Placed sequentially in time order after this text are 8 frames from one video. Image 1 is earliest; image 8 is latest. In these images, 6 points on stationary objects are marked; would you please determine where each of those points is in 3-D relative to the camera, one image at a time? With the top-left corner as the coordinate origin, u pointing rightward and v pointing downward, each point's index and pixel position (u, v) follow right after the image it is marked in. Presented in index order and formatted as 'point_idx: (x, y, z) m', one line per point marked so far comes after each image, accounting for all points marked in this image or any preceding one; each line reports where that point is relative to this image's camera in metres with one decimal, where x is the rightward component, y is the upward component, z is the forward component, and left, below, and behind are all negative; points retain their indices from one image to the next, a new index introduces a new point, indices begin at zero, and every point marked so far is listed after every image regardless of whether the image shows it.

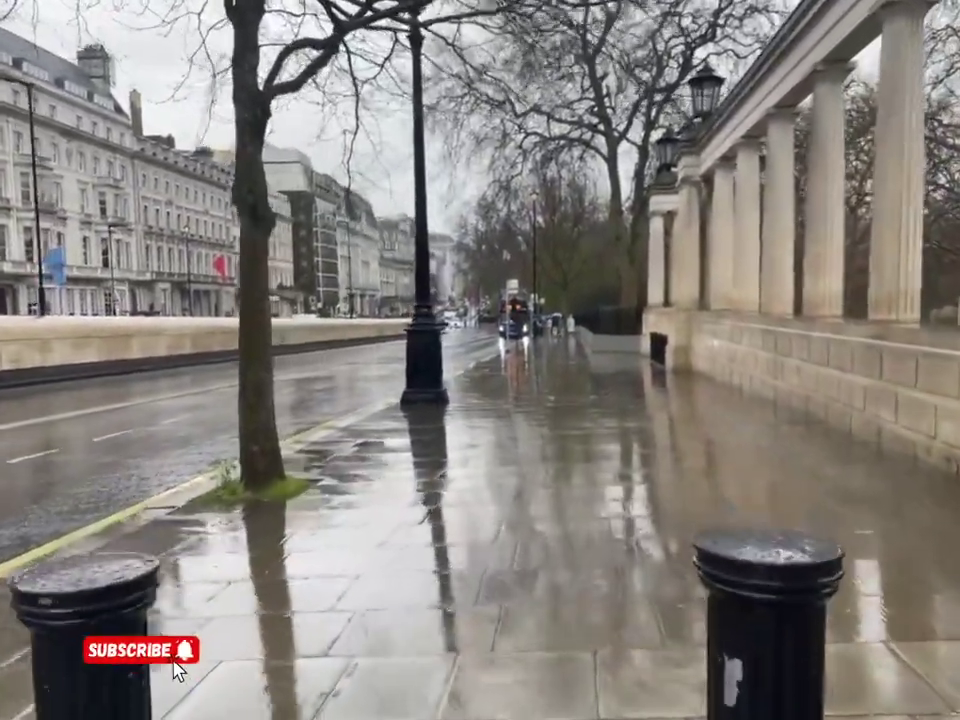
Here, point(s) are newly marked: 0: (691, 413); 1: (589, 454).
0: (+4.1, -1.0, +14.7) m
1: (+1.6, -1.3, +11.7) m
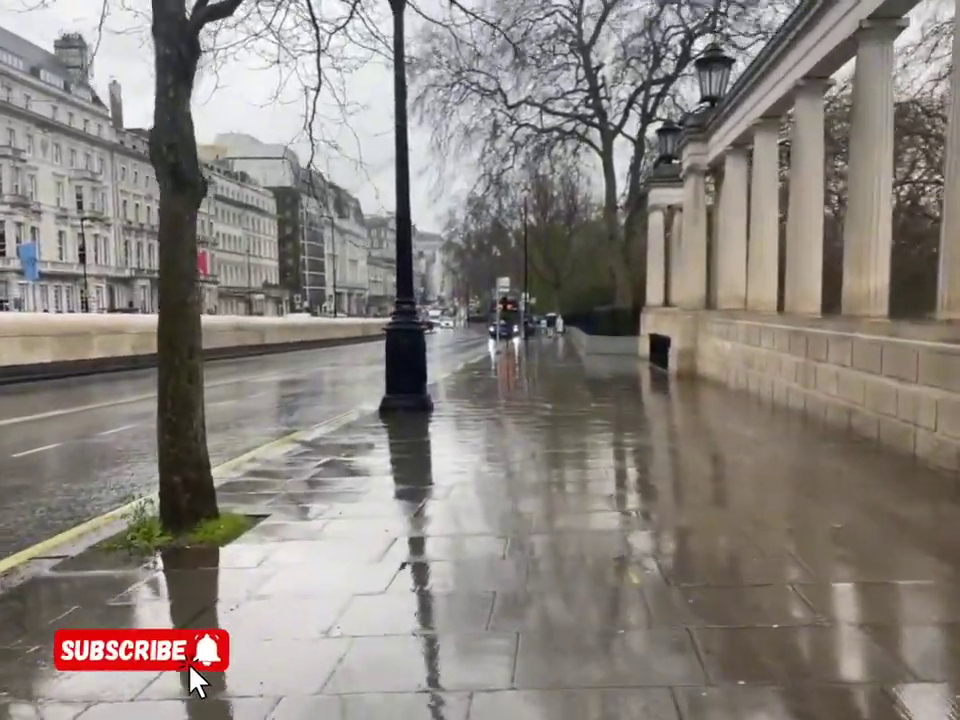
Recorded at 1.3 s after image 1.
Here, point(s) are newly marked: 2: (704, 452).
0: (+3.9, -1.1, +13.0) m
1: (+1.4, -1.4, +10.0) m
2: (+3.1, -1.3, +10.6) m
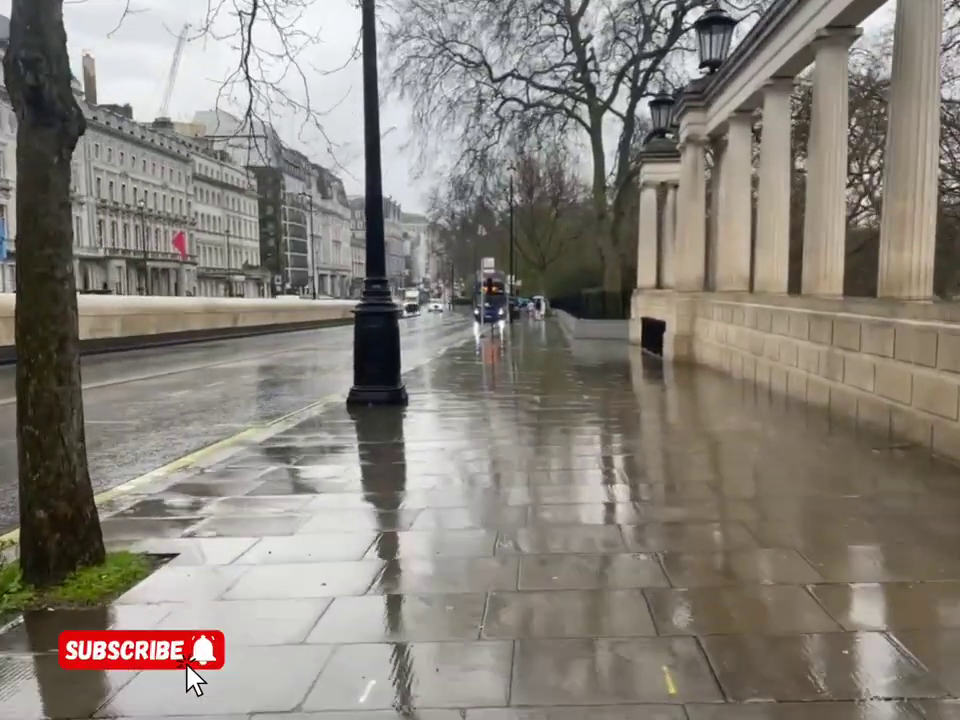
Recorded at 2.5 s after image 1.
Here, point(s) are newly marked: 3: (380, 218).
0: (+3.5, -0.9, +11.6) m
1: (+1.2, -1.3, +8.5) m
2: (+2.9, -1.2, +9.2) m
3: (-1.7, +2.4, +12.6) m
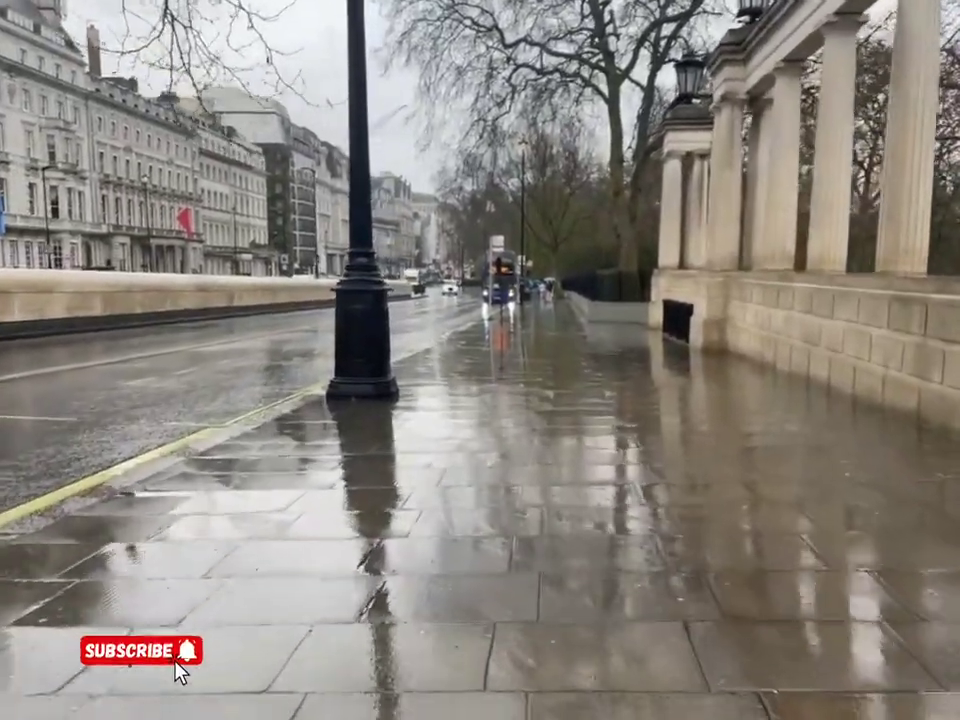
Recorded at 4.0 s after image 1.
0: (+3.6, -0.8, +9.7) m
1: (+1.2, -1.2, +6.6) m
2: (+2.9, -1.1, +7.3) m
3: (-1.6, +2.6, +10.6) m
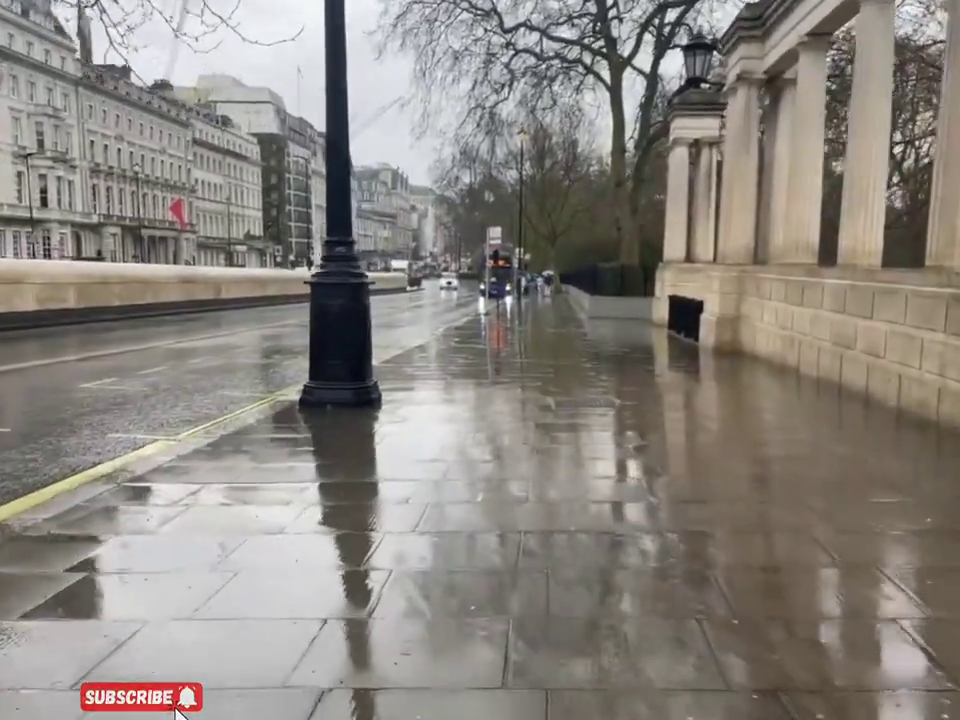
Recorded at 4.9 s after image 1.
0: (+3.5, -0.9, +8.5) m
1: (+1.1, -1.3, +5.4) m
2: (+2.8, -1.2, +6.1) m
3: (-1.7, +2.6, +9.3) m
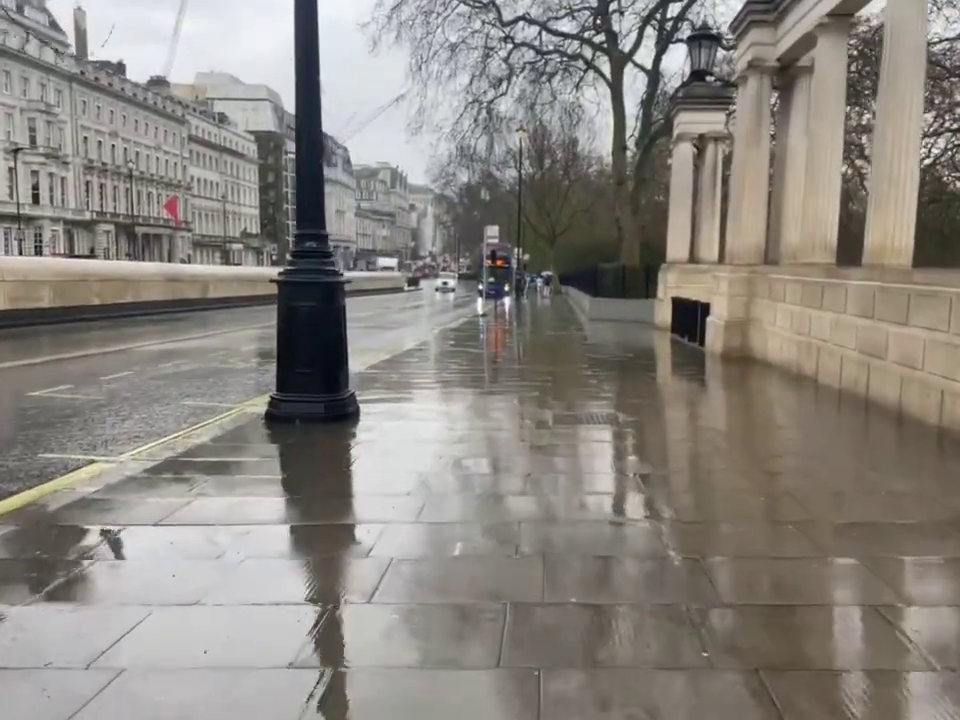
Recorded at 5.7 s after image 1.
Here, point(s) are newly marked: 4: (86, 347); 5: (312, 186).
0: (+3.3, -1.0, +7.5) m
1: (+0.9, -1.4, +4.4) m
2: (+2.6, -1.3, +5.1) m
3: (-1.8, +2.5, +8.3) m
4: (-10.4, +0.4, +19.6) m
5: (-1.9, +1.9, +8.3) m
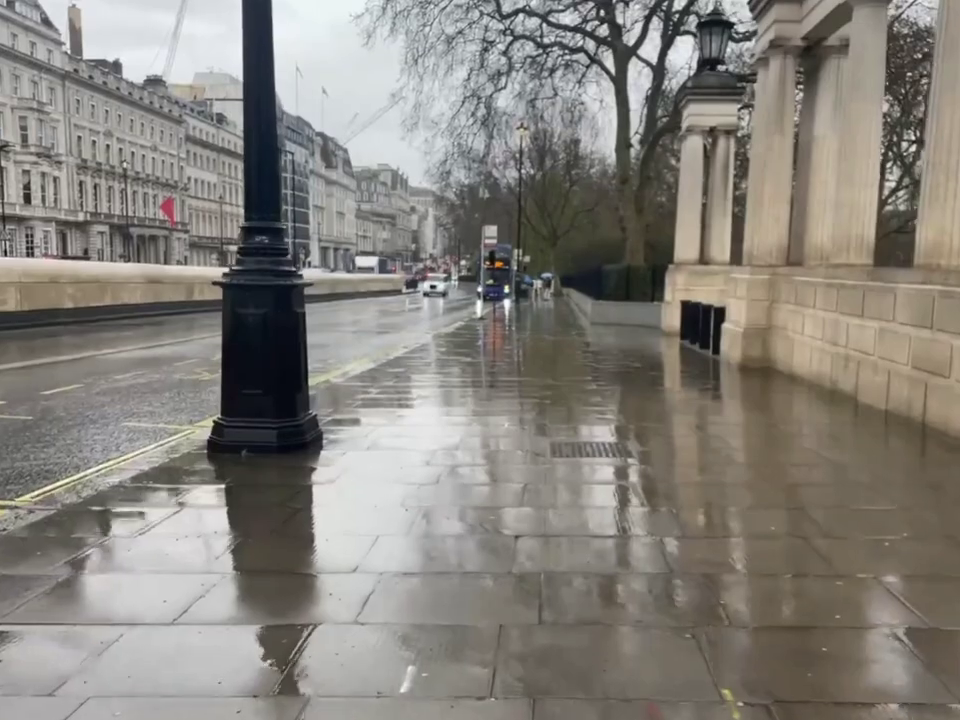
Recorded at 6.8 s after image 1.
0: (+3.2, -1.1, +6.1) m
1: (+0.8, -1.6, +3.0) m
2: (+2.5, -1.5, +3.7) m
3: (-2.0, +2.3, +7.0) m
4: (-10.5, +0.2, +18.3) m
5: (-2.0, +1.8, +7.0) m
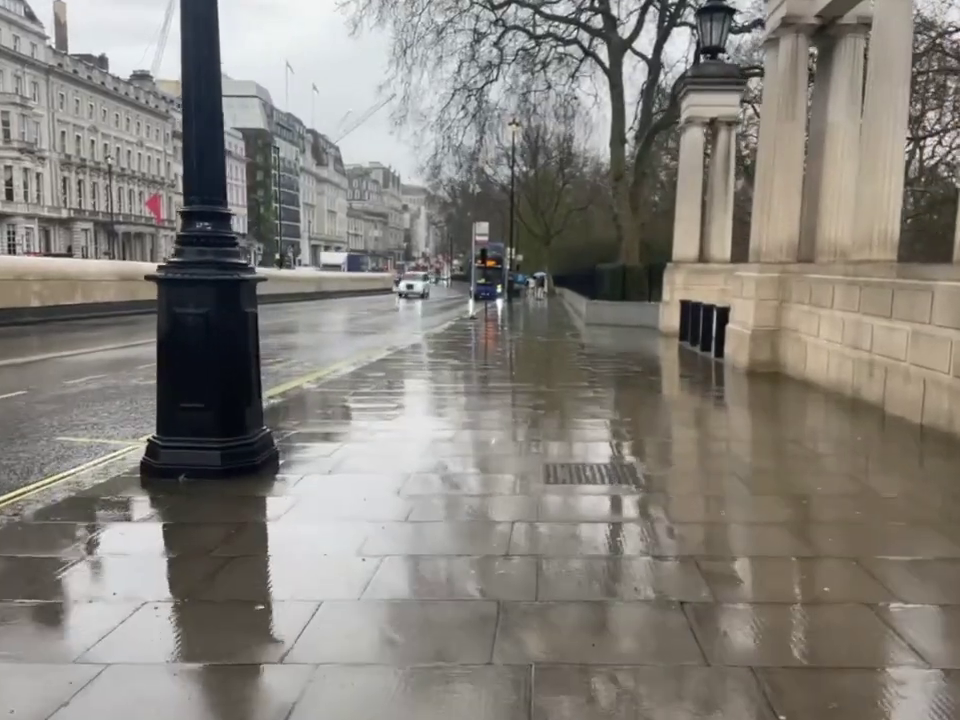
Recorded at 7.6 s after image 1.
0: (+3.0, -1.2, +5.1) m
1: (+0.7, -1.6, +2.0) m
2: (+2.4, -1.6, +2.7) m
3: (-2.1, +2.2, +5.9) m
4: (-10.8, +0.1, +17.1) m
5: (-2.2, +1.7, +5.9) m
